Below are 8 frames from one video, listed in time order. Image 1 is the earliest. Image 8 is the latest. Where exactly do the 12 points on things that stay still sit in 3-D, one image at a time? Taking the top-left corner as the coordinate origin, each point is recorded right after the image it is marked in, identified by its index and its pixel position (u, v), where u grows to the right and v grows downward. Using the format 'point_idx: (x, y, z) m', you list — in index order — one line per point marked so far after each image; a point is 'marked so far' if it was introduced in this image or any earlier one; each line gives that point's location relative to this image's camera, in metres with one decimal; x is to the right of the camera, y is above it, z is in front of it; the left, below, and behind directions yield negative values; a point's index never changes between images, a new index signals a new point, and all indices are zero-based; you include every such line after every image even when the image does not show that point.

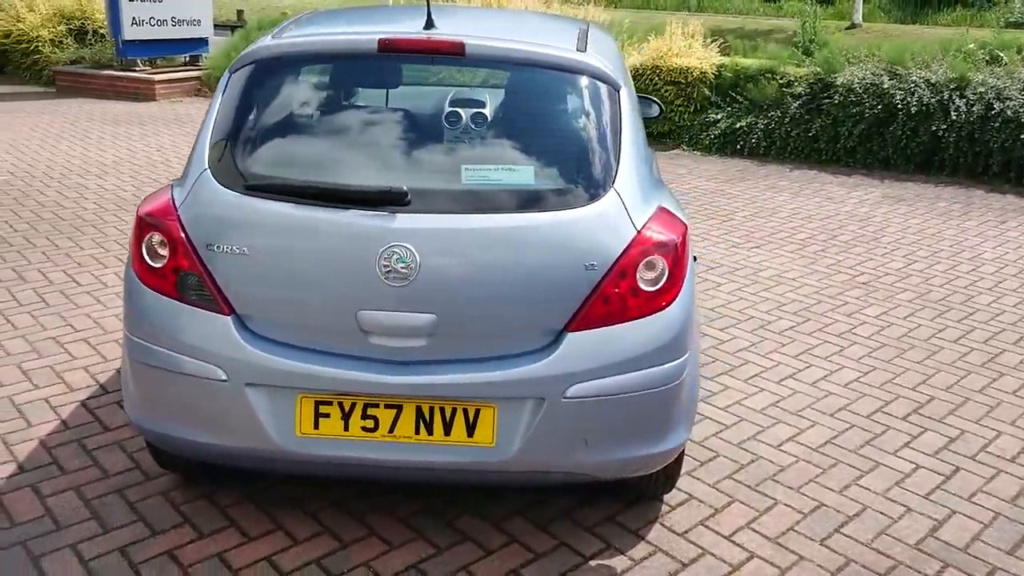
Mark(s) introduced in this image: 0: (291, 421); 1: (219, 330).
0: (-0.7, -0.4, +2.7) m
1: (-0.9, -0.1, +2.7) m
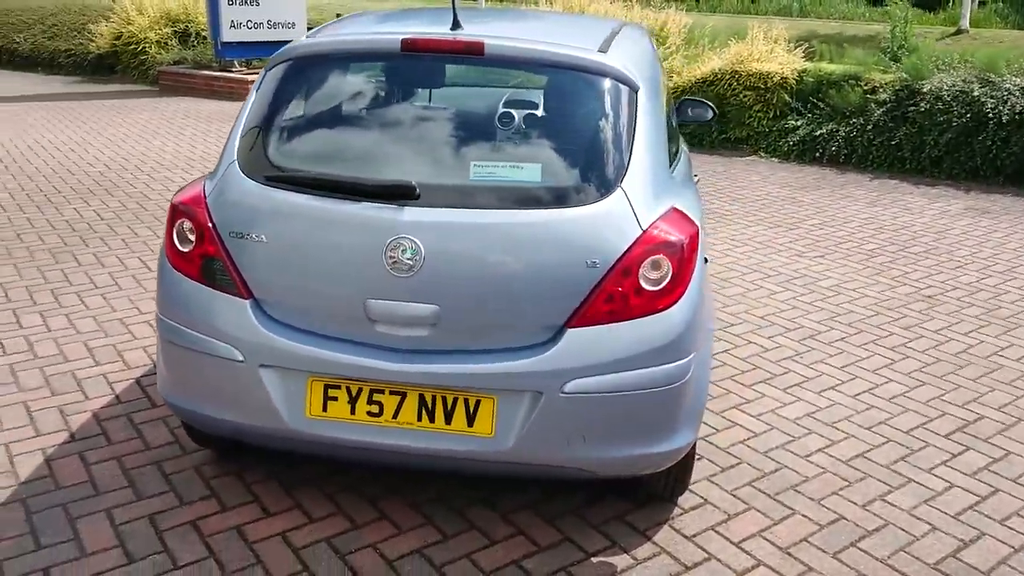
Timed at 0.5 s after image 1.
0: (-0.7, -0.4, +2.9) m
1: (-0.9, -0.1, +2.9) m
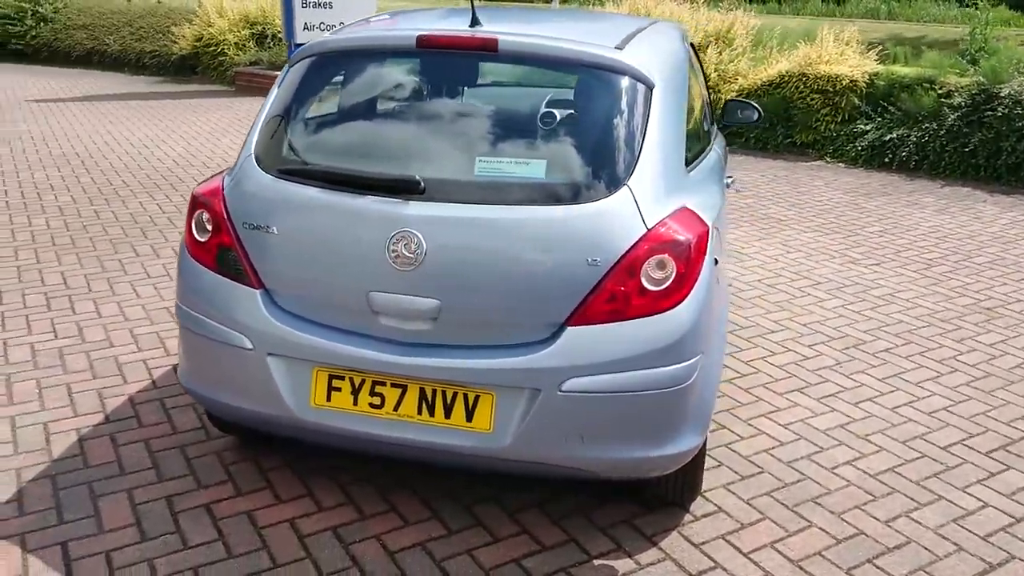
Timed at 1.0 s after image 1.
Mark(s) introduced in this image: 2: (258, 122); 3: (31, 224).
0: (-0.7, -0.3, +2.9) m
1: (-0.9, -0.1, +3.0) m
2: (-1.0, +0.6, +3.3) m
3: (-3.7, +0.5, +6.7) m
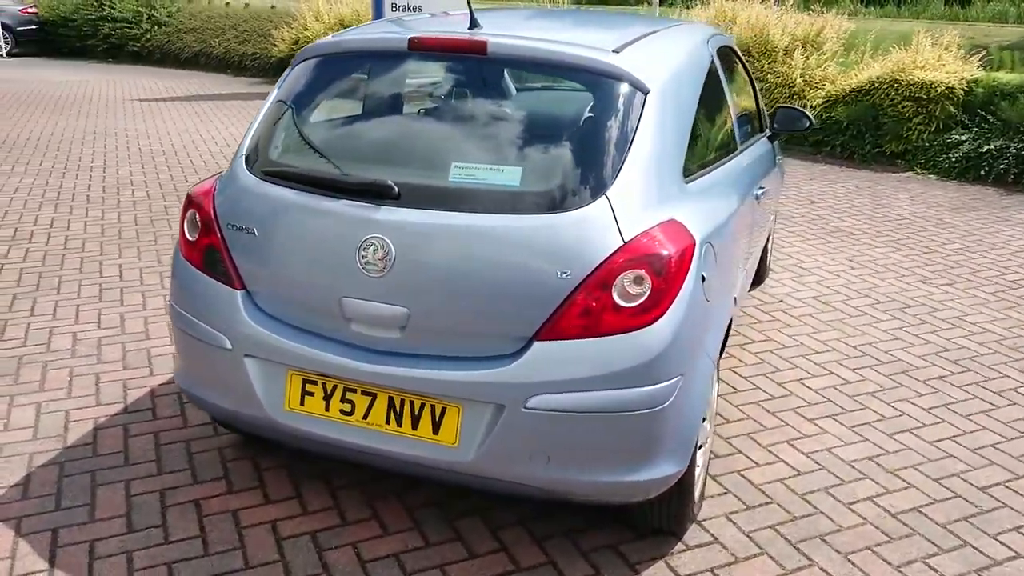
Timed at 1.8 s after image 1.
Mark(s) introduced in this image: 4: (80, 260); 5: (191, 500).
0: (-0.8, -0.4, +2.9) m
1: (-1.0, -0.1, +3.0) m
2: (-1.0, +0.6, +3.3) m
3: (-3.3, +0.6, +7.0) m
4: (-3.0, +0.2, +6.0) m
5: (-1.2, -0.8, +3.3) m
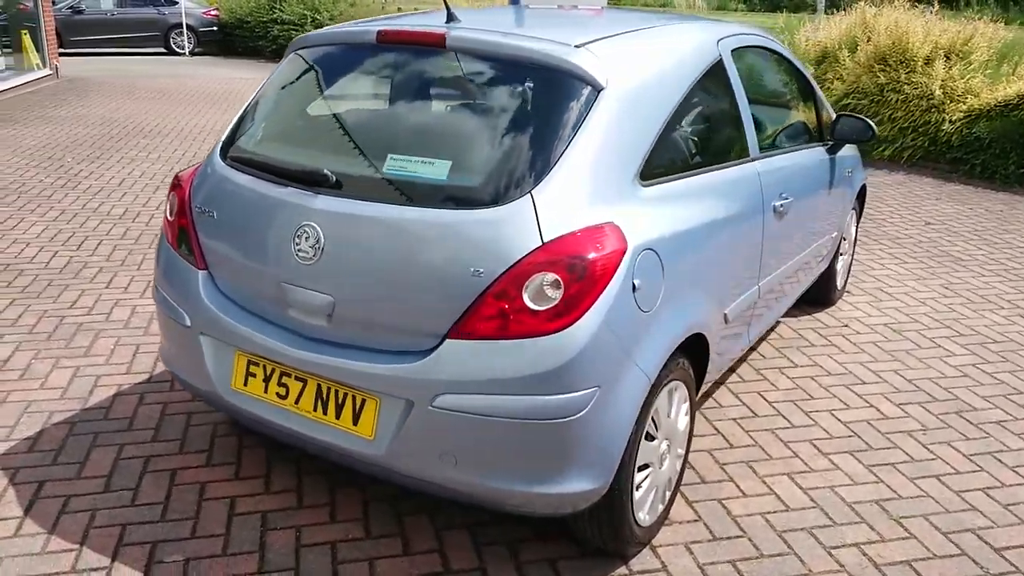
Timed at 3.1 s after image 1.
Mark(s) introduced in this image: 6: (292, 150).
0: (-1.0, -0.3, +3.0) m
1: (-1.1, 0.0, +3.1) m
2: (-1.0, +0.7, +3.4) m
3: (-2.6, +0.7, +7.5) m
4: (-2.5, +0.4, +6.5) m
5: (-1.4, -0.7, +3.5) m
6: (-0.8, +0.5, +3.0) m
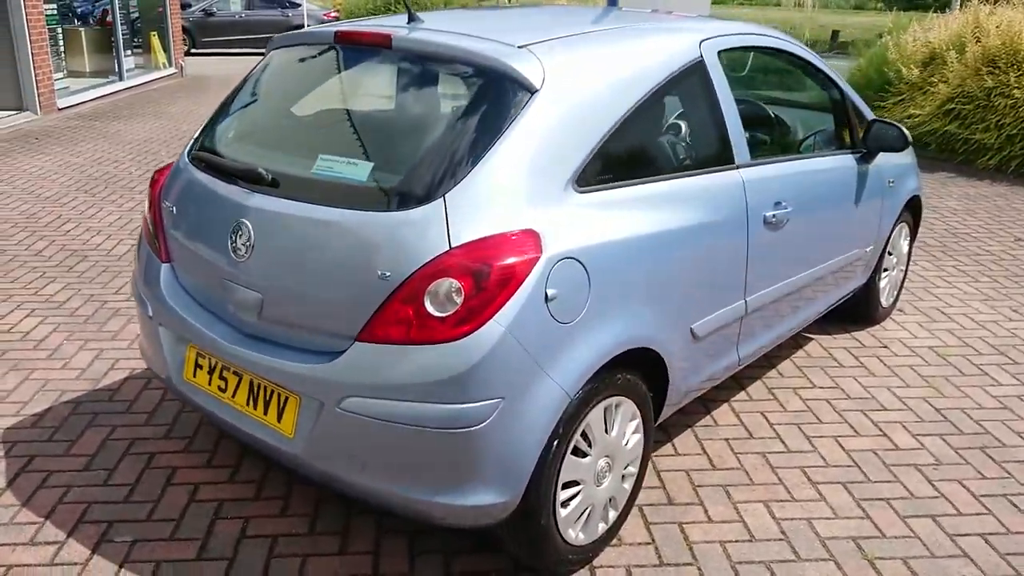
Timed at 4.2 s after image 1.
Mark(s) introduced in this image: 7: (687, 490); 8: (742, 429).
0: (-1.2, -0.3, +3.1) m
1: (-1.3, 0.0, +3.2) m
2: (-1.1, +0.7, +3.5) m
3: (-2.1, +0.8, +7.8) m
4: (-2.2, +0.4, +6.7) m
5: (-1.5, -0.7, +3.6) m
6: (-0.9, +0.5, +3.1) m
7: (+0.7, -0.8, +3.4) m
8: (+1.0, -0.6, +3.9) m
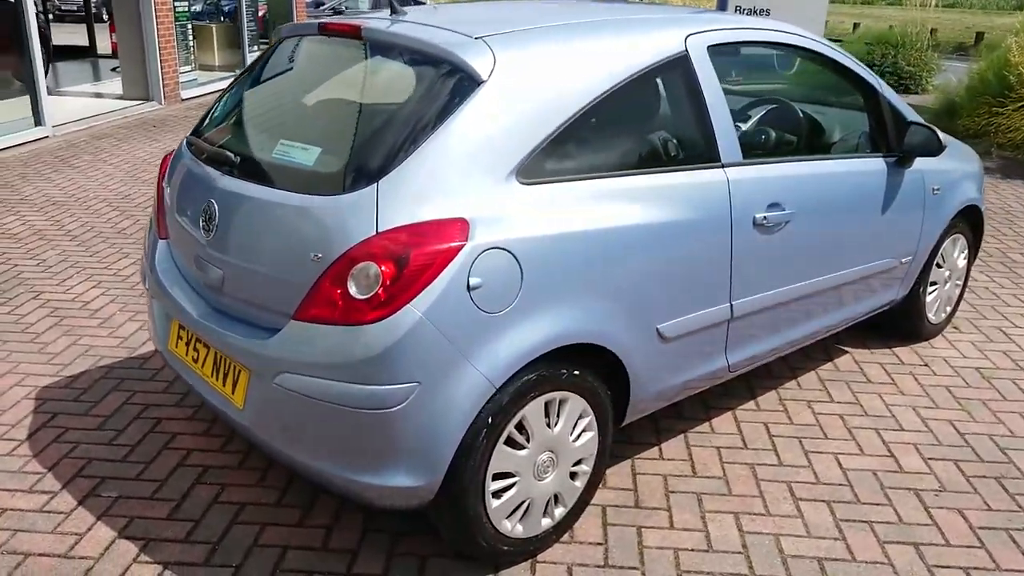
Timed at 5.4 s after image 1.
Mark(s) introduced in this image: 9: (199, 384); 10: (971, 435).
0: (-1.3, -0.2, +3.3) m
1: (-1.4, +0.1, +3.4) m
2: (-1.1, +0.8, +3.7) m
3: (-1.5, +0.9, +8.1) m
4: (-1.8, +0.6, +7.1) m
5: (-1.6, -0.6, +3.9) m
6: (-1.0, +0.6, +3.3) m
7: (+0.6, -0.8, +3.3) m
8: (+1.0, -0.7, +3.8) m
9: (-1.1, -0.3, +3.1) m
10: (+2.0, -0.6, +3.8) m
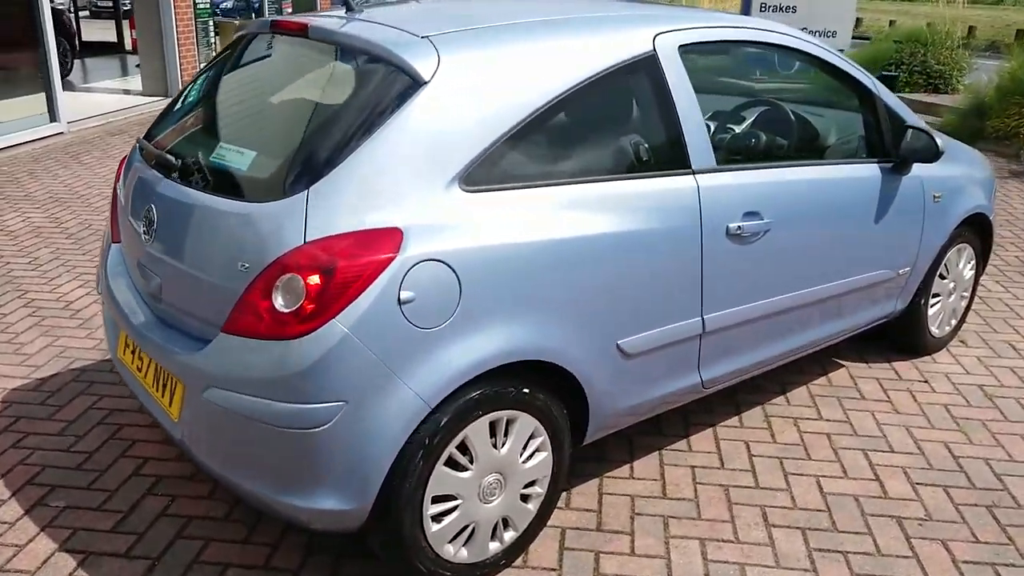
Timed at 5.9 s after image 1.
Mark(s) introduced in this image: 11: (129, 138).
0: (-1.4, -0.2, +3.2) m
1: (-1.5, +0.1, +3.3) m
2: (-1.3, +0.8, +3.6) m
3: (-1.4, +0.9, +8.0) m
4: (-1.7, +0.6, +7.0) m
5: (-1.7, -0.6, +3.8) m
6: (-1.2, +0.6, +3.2) m
7: (+0.4, -0.8, +3.2) m
8: (+0.8, -0.7, +3.6) m
9: (-1.3, -0.4, +3.0) m
10: (+1.9, -0.7, +3.6) m
11: (-4.4, +1.7, +9.9) m
